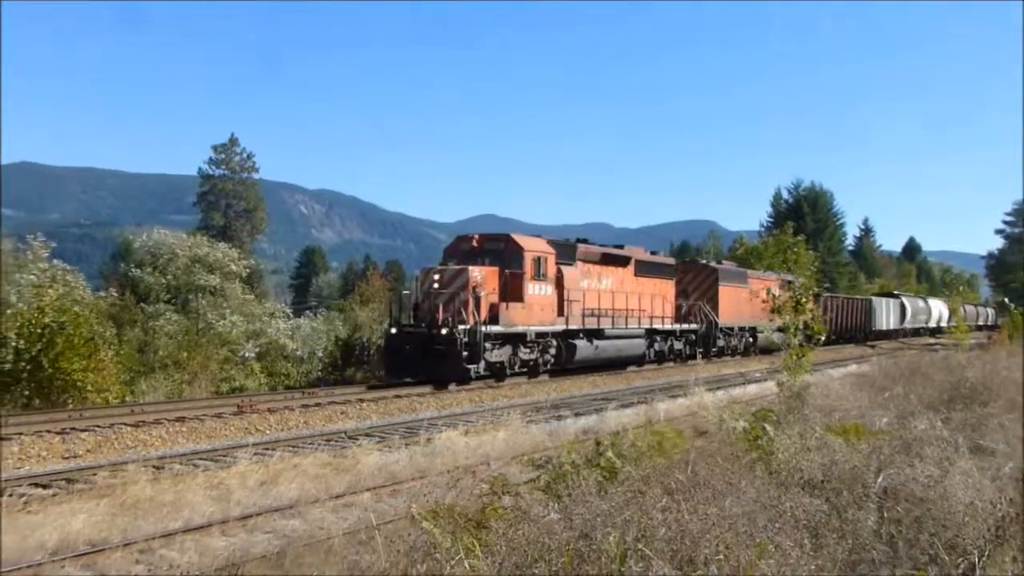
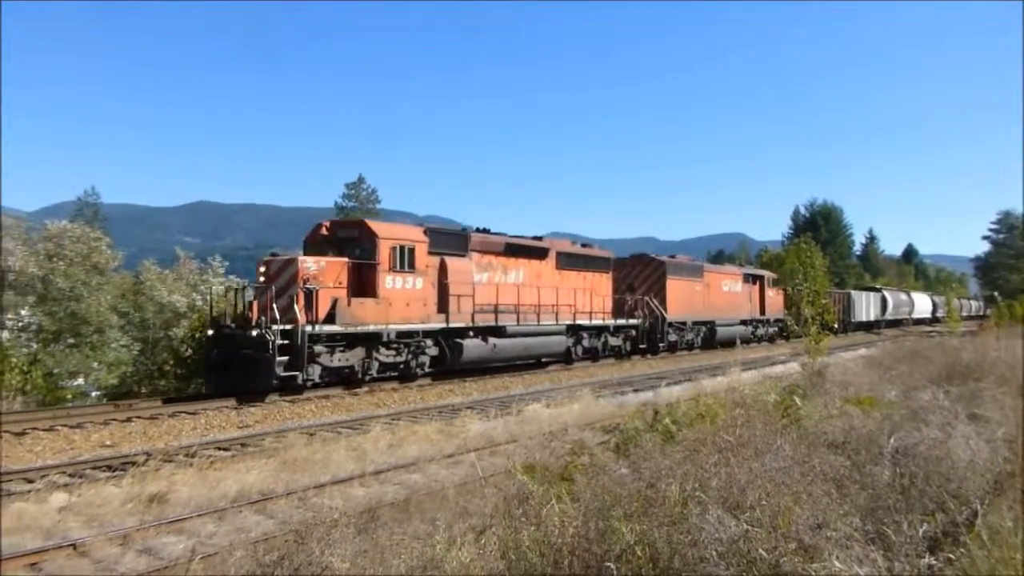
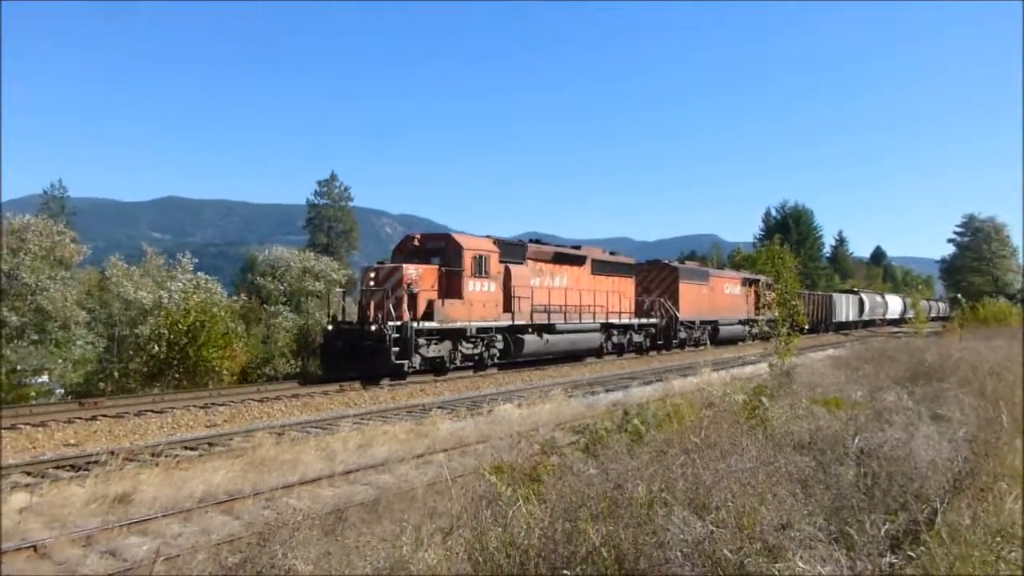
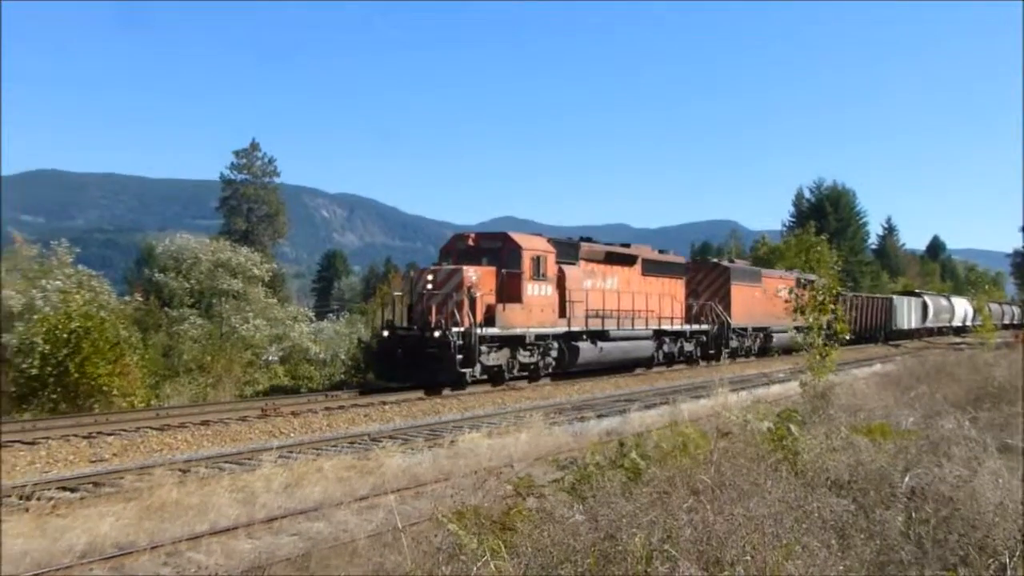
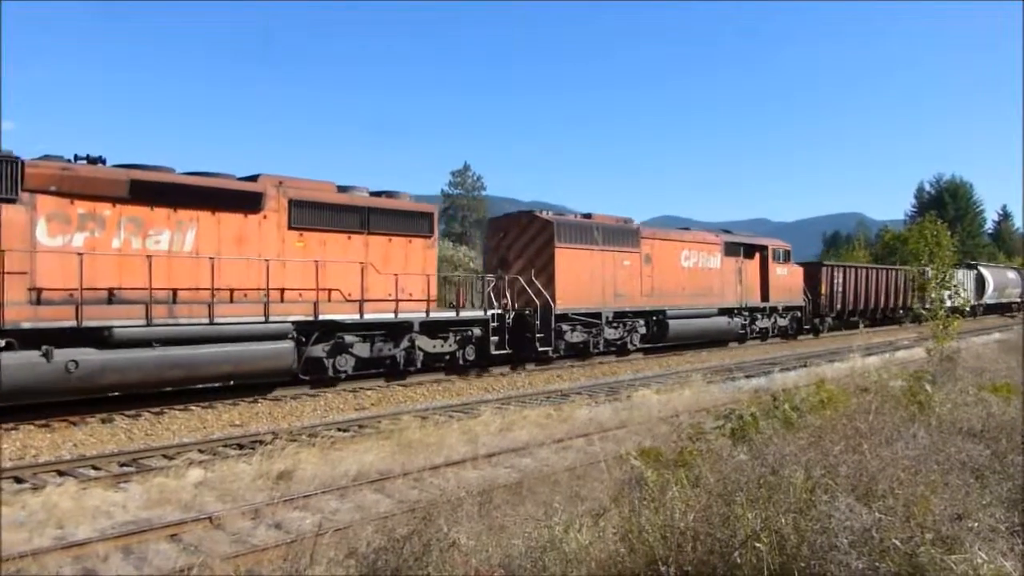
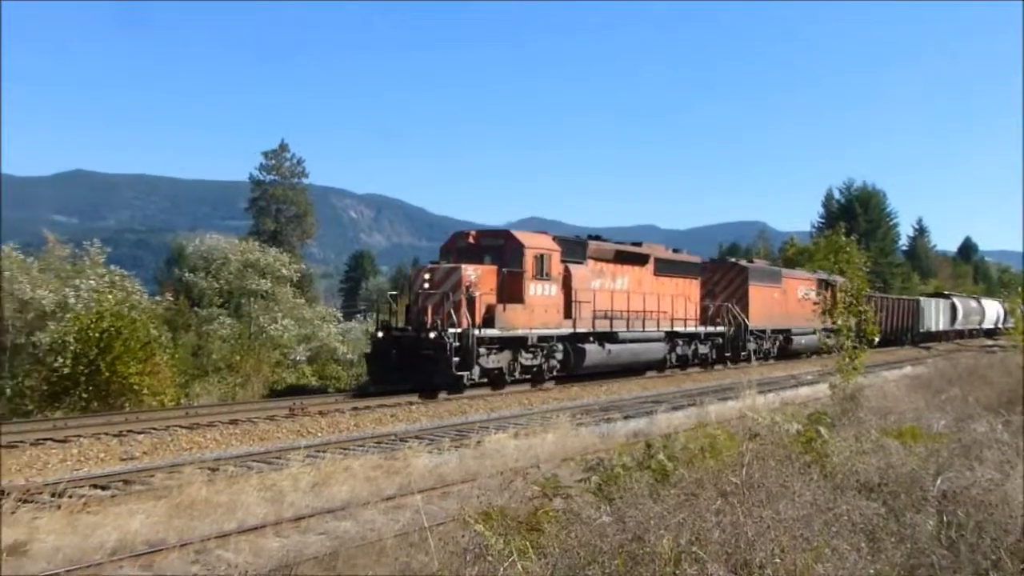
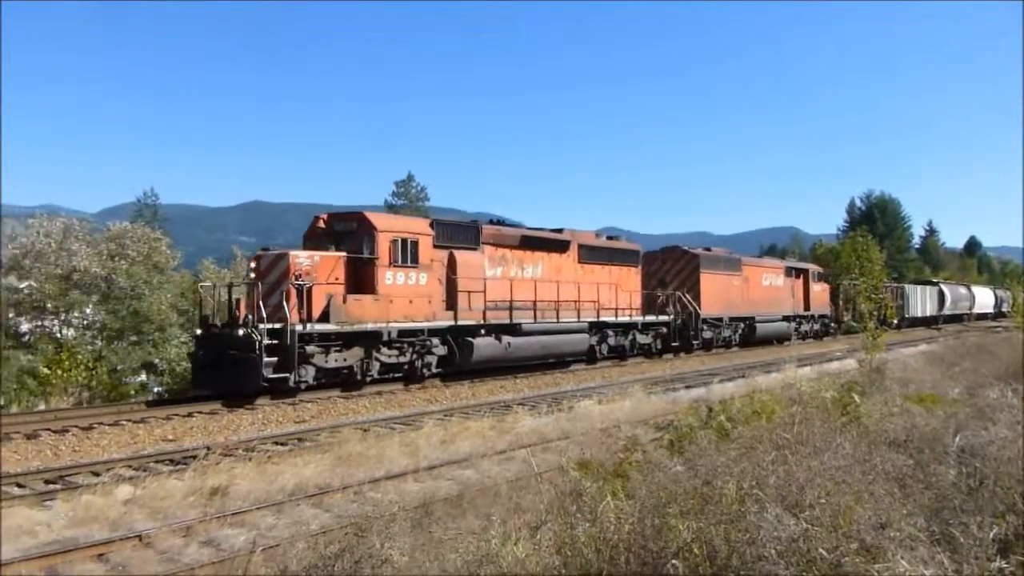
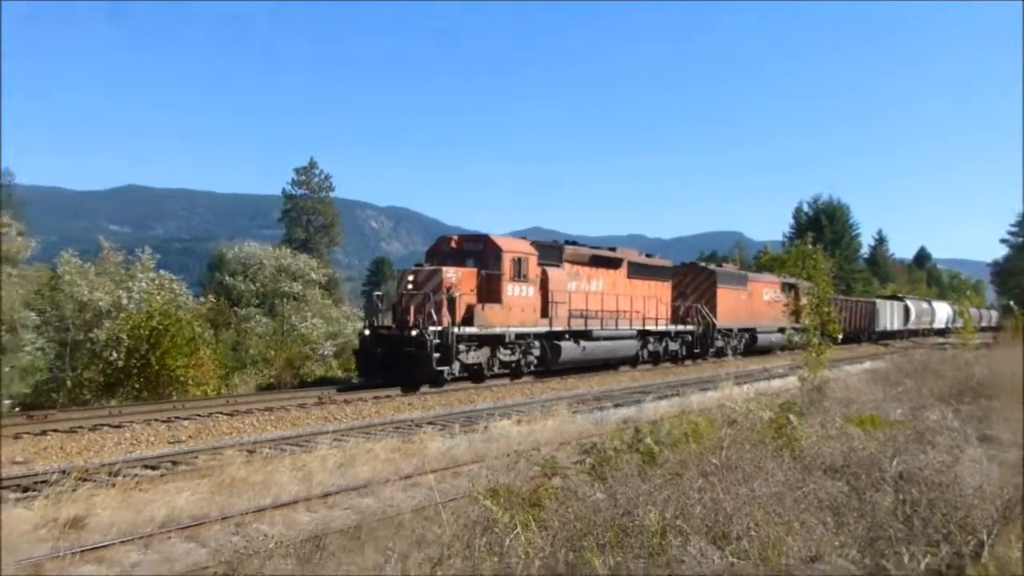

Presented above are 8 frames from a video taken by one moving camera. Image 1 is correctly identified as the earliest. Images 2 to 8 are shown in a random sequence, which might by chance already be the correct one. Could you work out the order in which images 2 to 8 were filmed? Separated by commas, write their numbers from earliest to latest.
4, 6, 8, 3, 2, 7, 5
